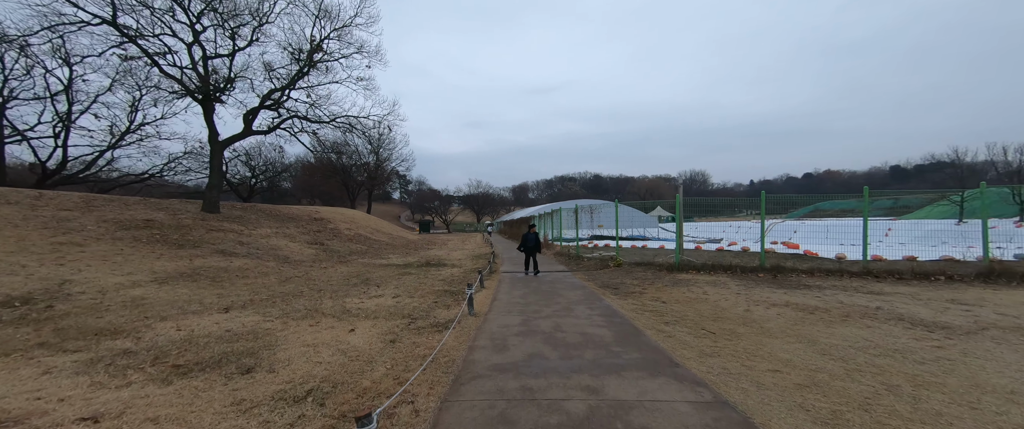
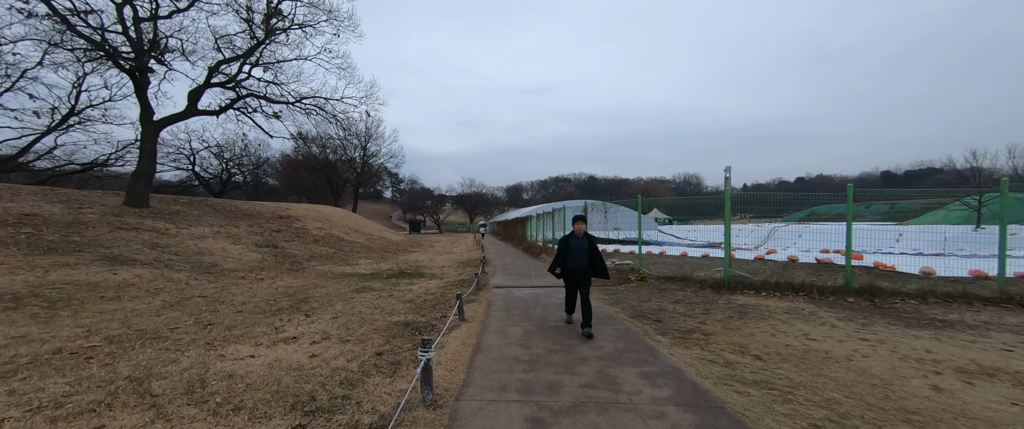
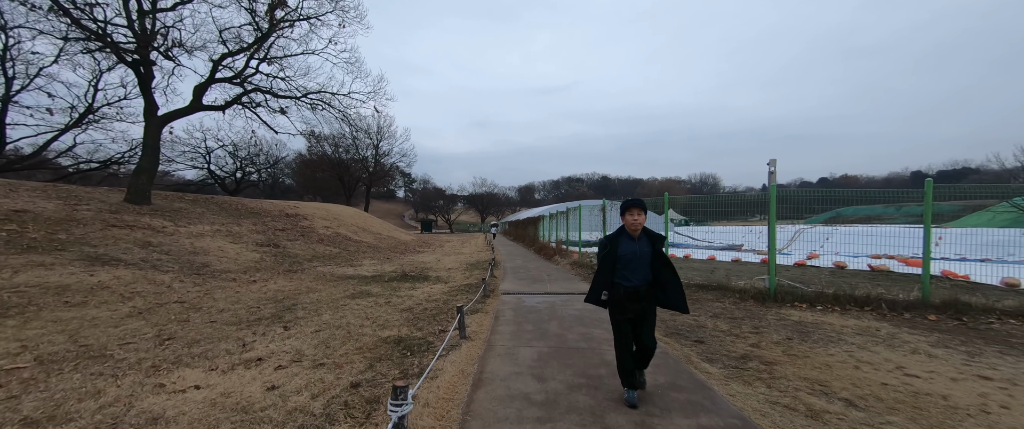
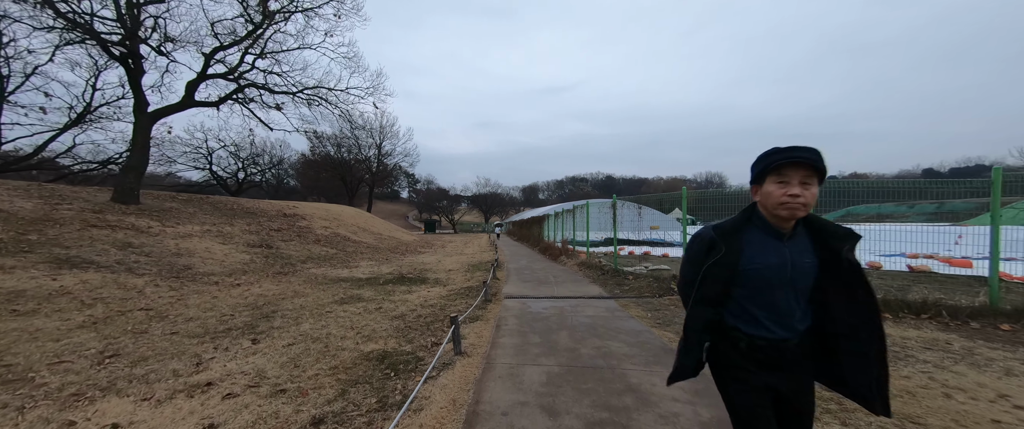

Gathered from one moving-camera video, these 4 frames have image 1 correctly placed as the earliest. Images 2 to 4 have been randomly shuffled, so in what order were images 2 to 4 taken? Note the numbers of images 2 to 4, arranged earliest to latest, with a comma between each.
2, 3, 4
